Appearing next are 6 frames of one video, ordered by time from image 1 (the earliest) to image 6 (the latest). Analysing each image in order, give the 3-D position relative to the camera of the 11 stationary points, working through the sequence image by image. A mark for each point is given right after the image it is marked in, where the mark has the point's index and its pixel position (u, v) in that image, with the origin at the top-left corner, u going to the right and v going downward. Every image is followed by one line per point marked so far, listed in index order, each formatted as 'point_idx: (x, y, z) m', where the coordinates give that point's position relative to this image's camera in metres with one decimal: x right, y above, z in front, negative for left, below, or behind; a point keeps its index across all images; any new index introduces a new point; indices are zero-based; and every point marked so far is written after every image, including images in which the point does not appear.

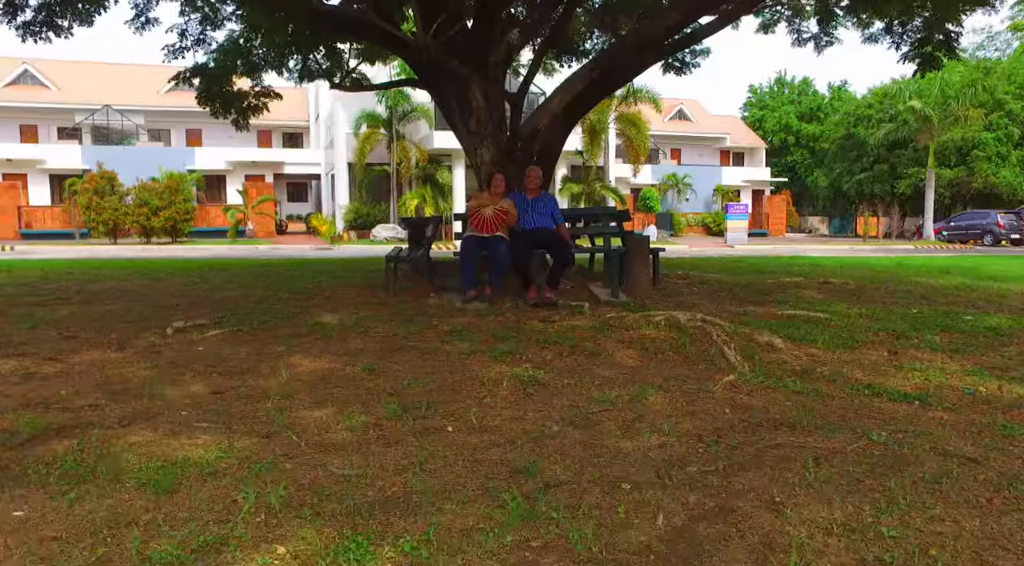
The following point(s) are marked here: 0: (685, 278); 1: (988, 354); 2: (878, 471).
0: (+2.0, +0.1, +9.1) m
1: (+2.9, -0.4, +4.9) m
2: (+1.2, -0.6, +2.6) m
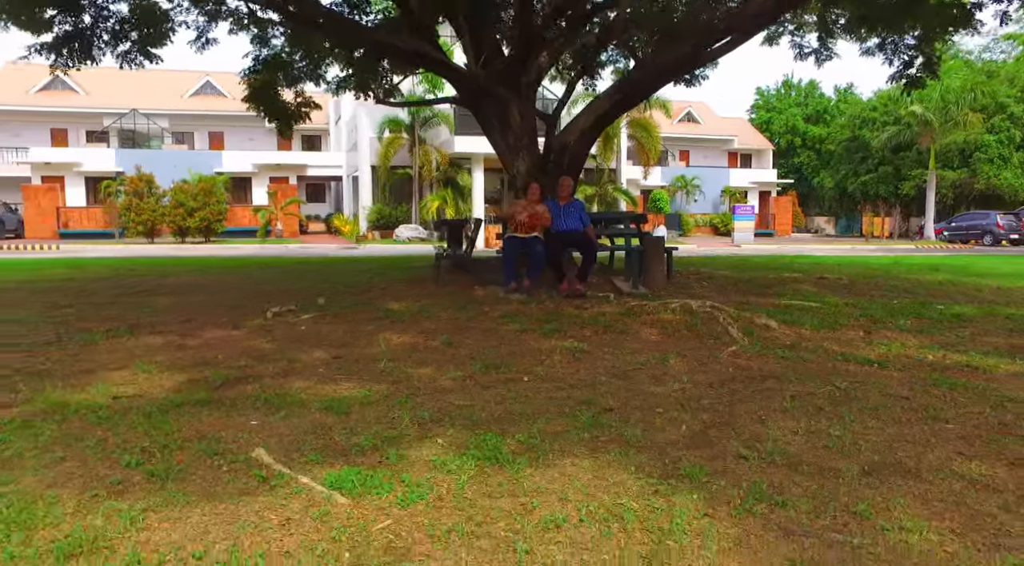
0: (+2.3, +0.1, +10.2) m
1: (+3.3, -0.4, +6.0) m
2: (+1.5, -0.5, +3.7) m
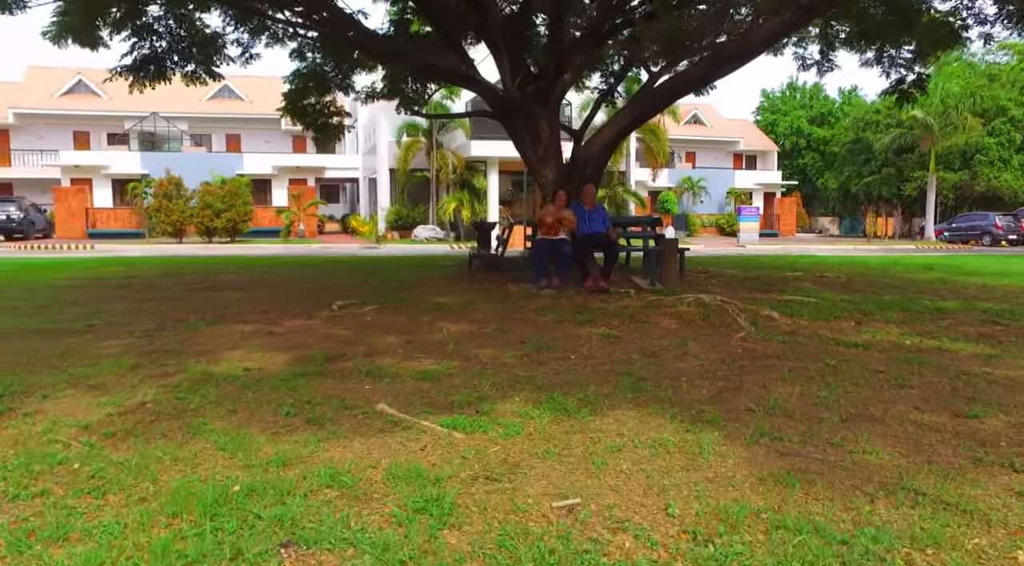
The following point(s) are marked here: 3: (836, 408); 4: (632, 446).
0: (+2.7, +0.1, +11.1) m
1: (+3.6, -0.4, +6.9) m
2: (+1.8, -0.5, +4.6) m
3: (+1.6, -0.6, +3.8) m
4: (+0.5, -0.7, +3.3) m
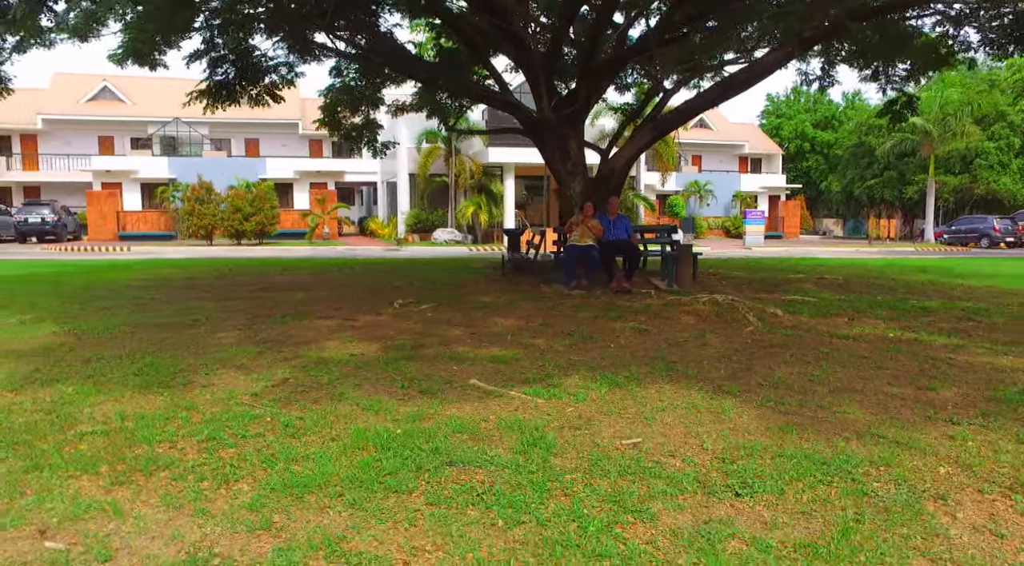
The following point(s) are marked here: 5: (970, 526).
0: (+3.1, +0.1, +12.2) m
1: (+4.0, -0.4, +8.0) m
2: (+2.2, -0.5, +5.7) m
3: (+1.9, -0.6, +5.0) m
4: (+0.9, -0.7, +4.4) m
5: (+1.6, -0.9, +2.8) m
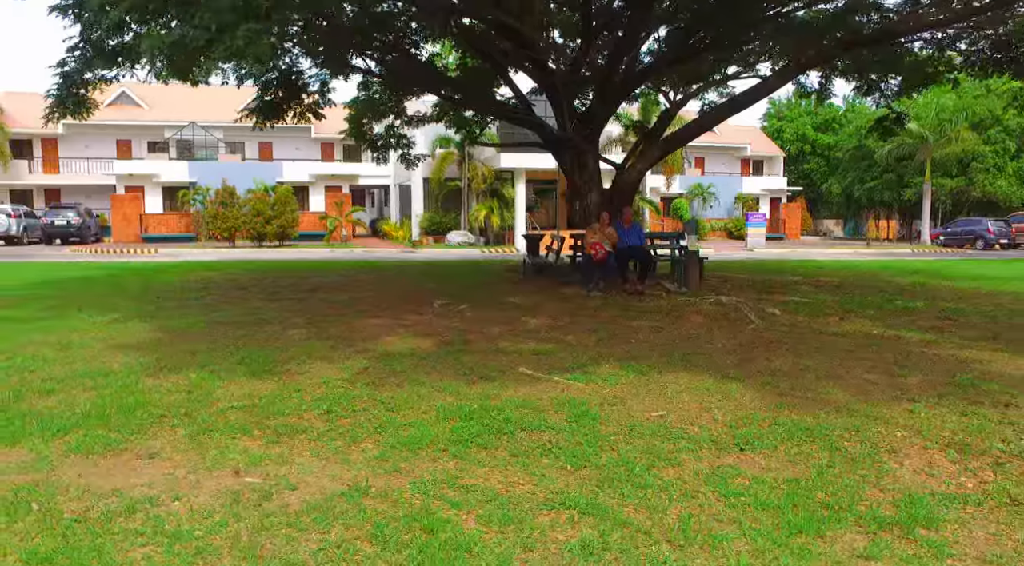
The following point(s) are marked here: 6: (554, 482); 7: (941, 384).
0: (+3.5, +0.1, +13.2) m
1: (+4.3, -0.4, +9.0) m
2: (+2.5, -0.6, +6.7) m
3: (+2.3, -0.7, +6.0) m
4: (+1.2, -0.7, +5.4) m
5: (+1.9, -0.9, +3.9) m
6: (+0.2, -0.9, +3.7) m
7: (+3.0, -0.7, +5.6) m
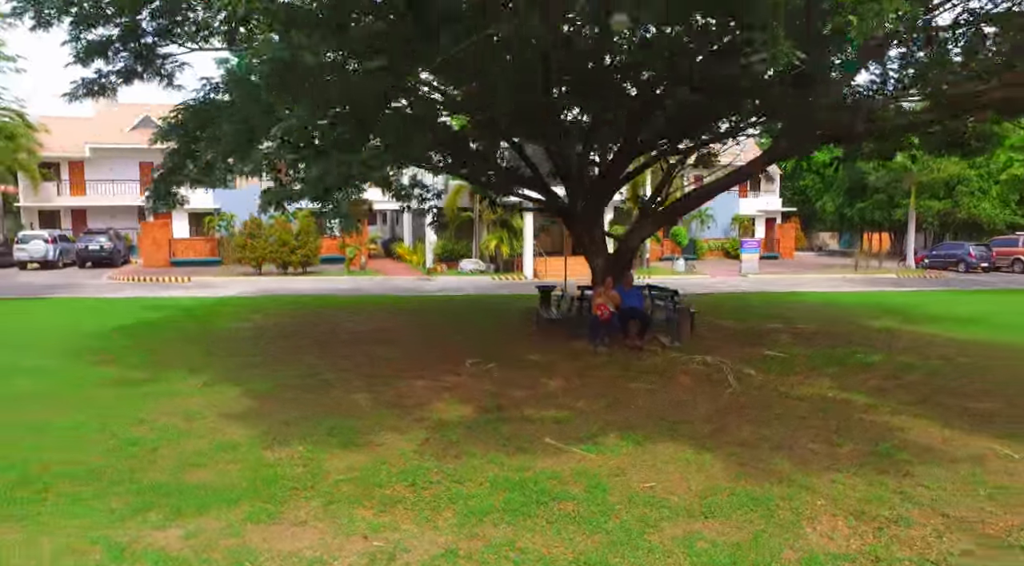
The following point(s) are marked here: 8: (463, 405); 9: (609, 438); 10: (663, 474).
0: (+3.7, -0.8, +15.1) m
1: (+4.6, -1.3, +10.9) m
2: (+2.8, -1.5, +8.6) m
3: (+2.5, -1.6, +7.9) m
4: (+1.5, -1.6, +7.3) m
5: (+2.2, -1.8, +5.7) m
6: (+0.5, -1.8, +5.6) m
7: (+3.3, -1.6, +7.5) m
8: (-0.6, -1.4, +9.4) m
9: (+1.0, -1.6, +8.0) m
10: (+1.3, -1.7, +6.9) m
